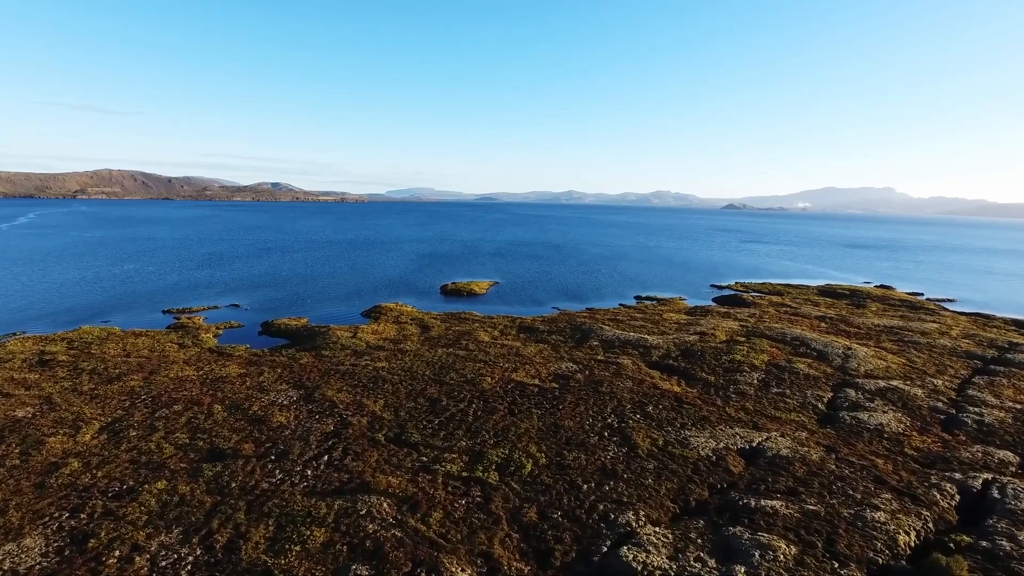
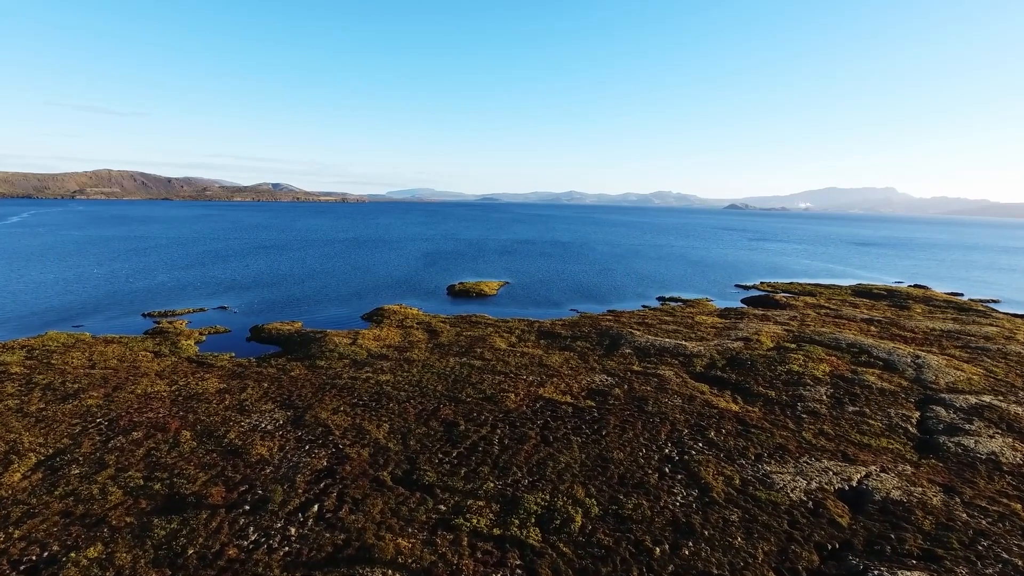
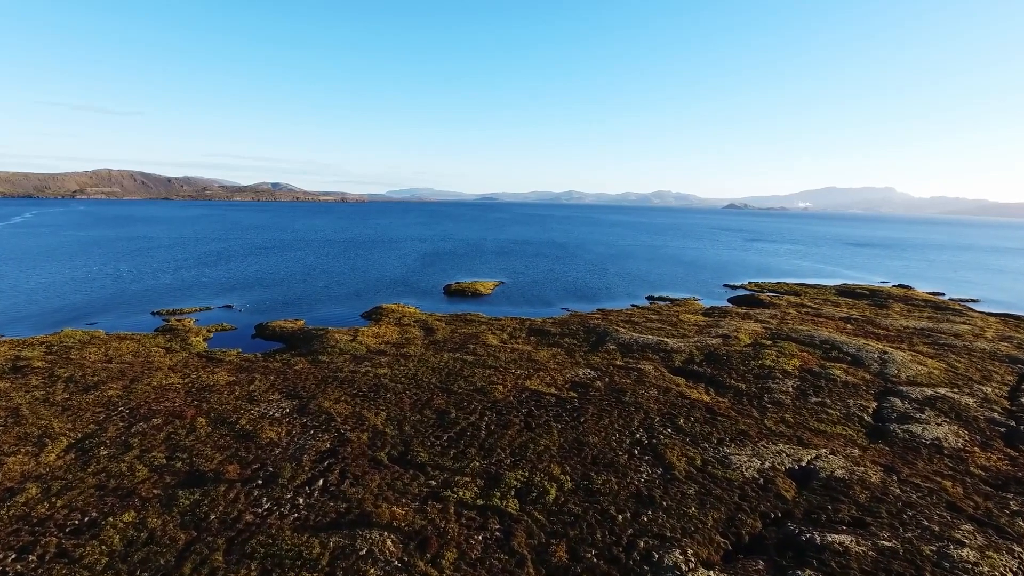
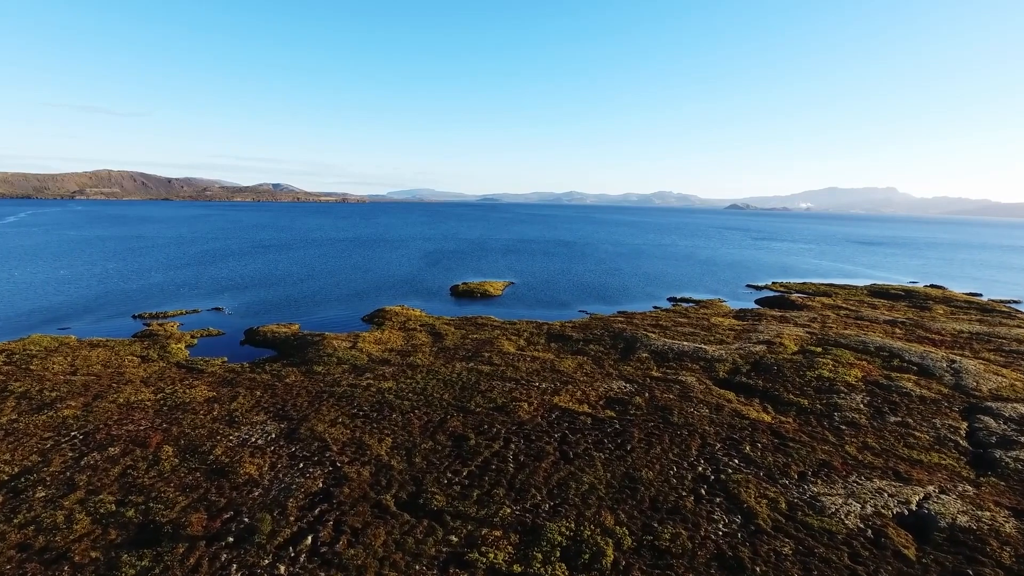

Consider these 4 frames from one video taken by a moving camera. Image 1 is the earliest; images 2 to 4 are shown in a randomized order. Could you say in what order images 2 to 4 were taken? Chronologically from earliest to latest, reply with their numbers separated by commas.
3, 2, 4
